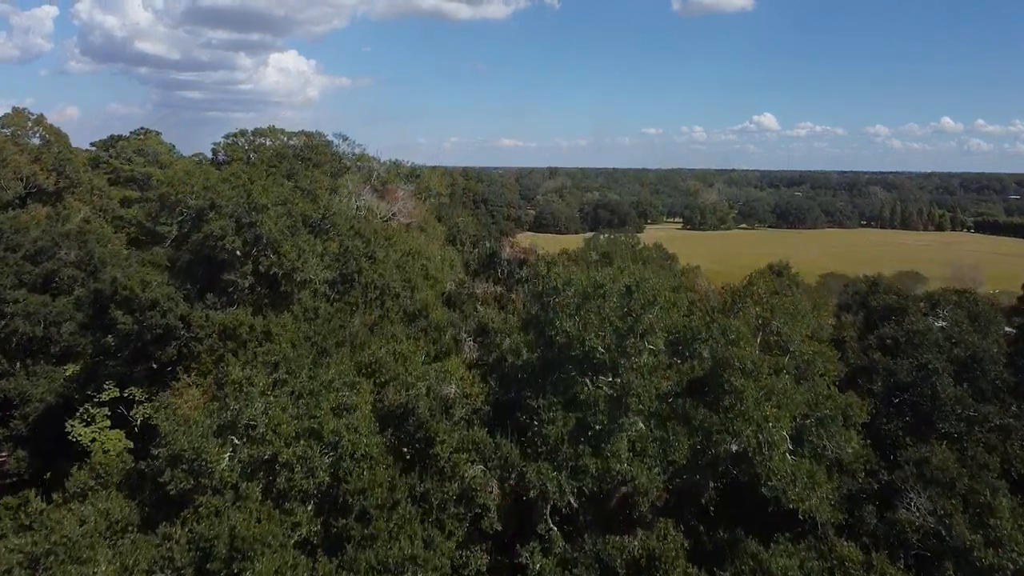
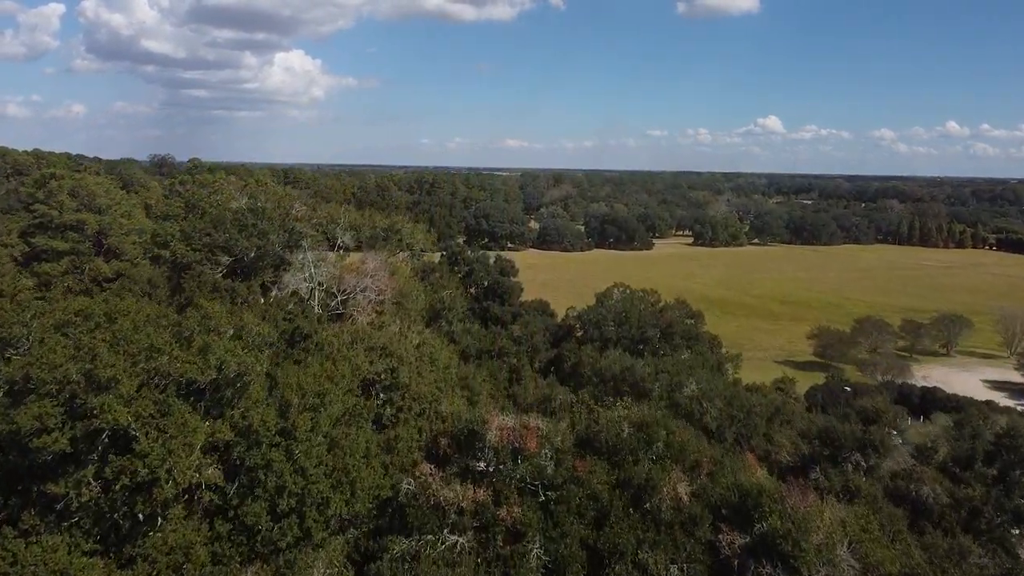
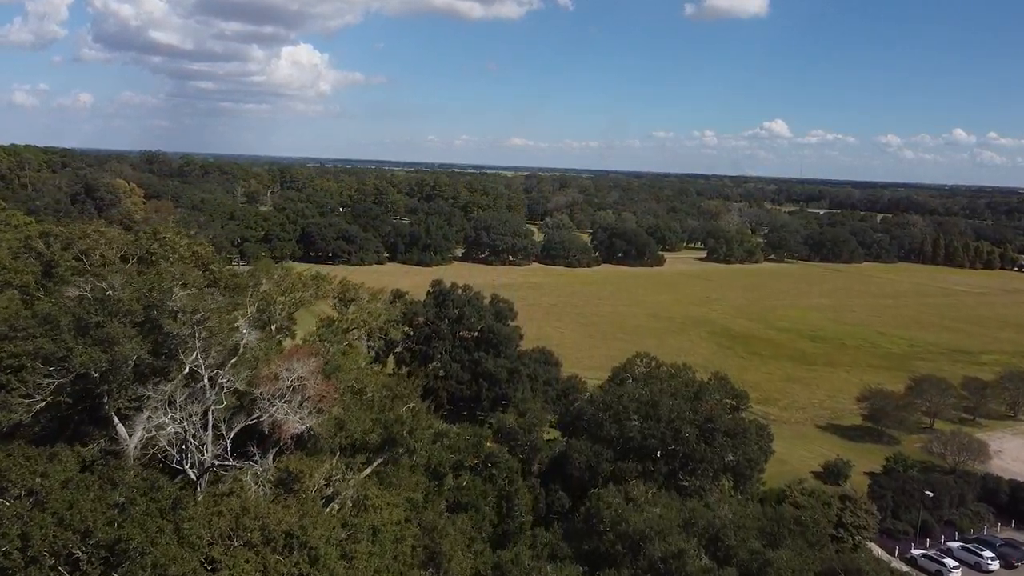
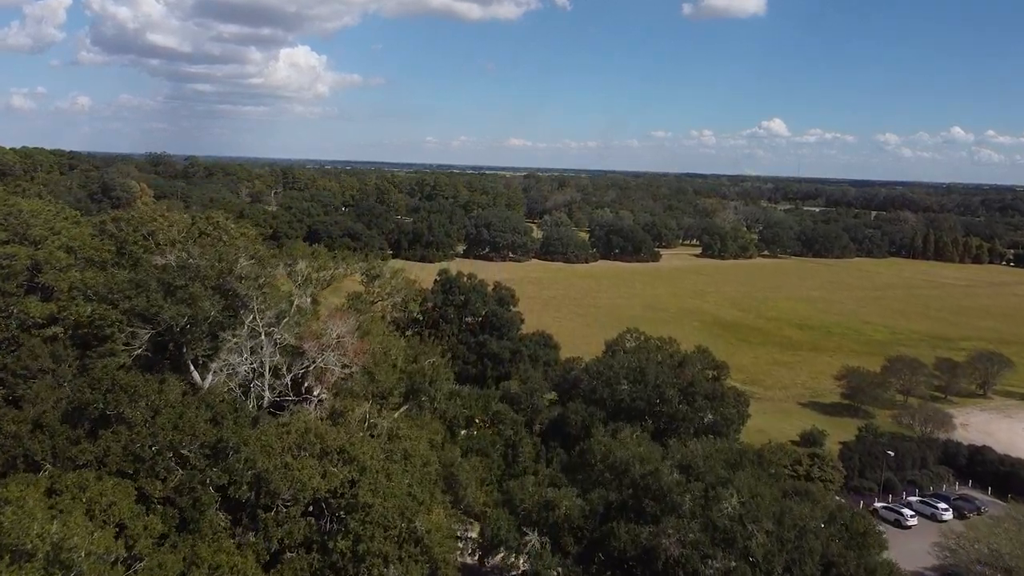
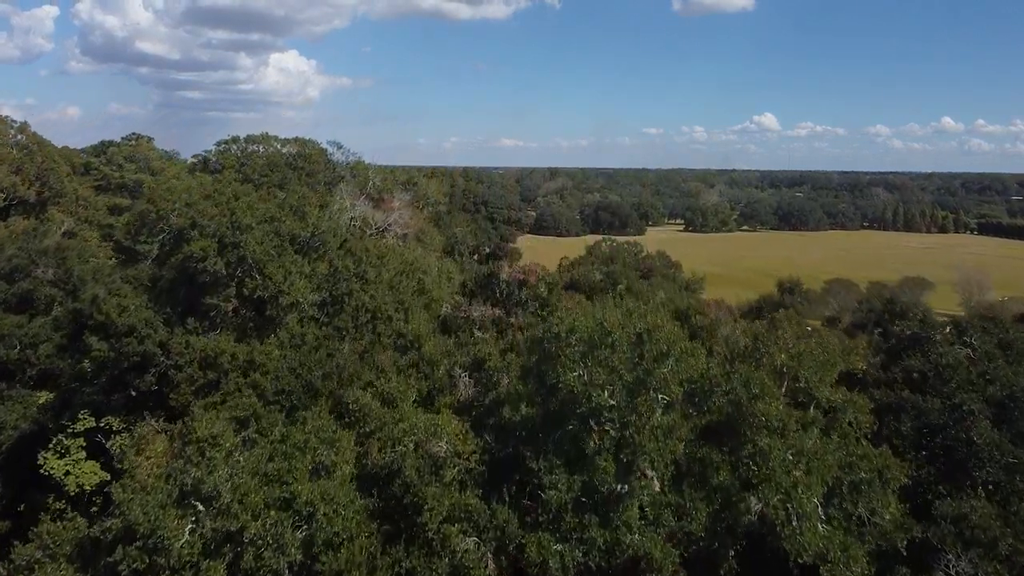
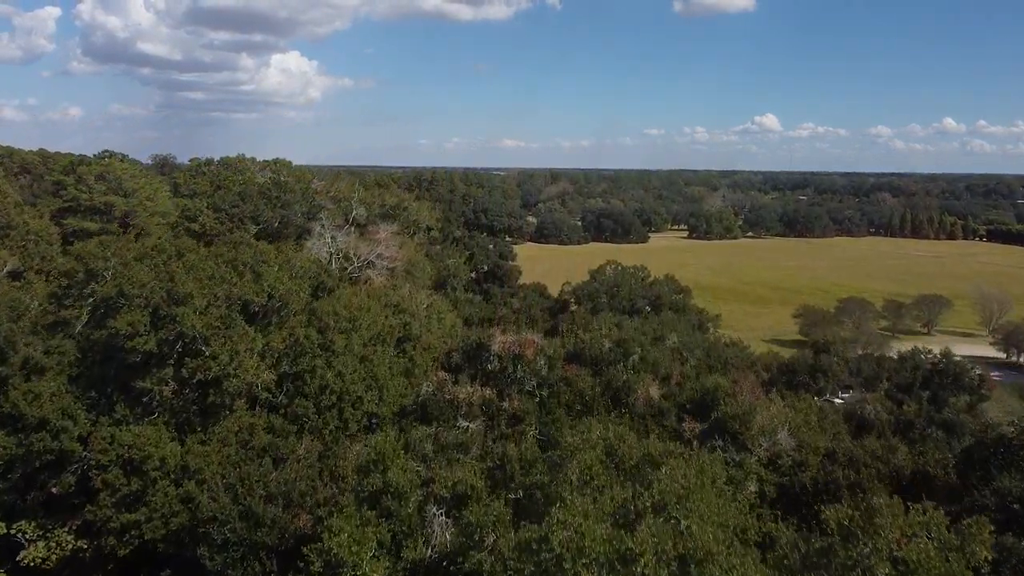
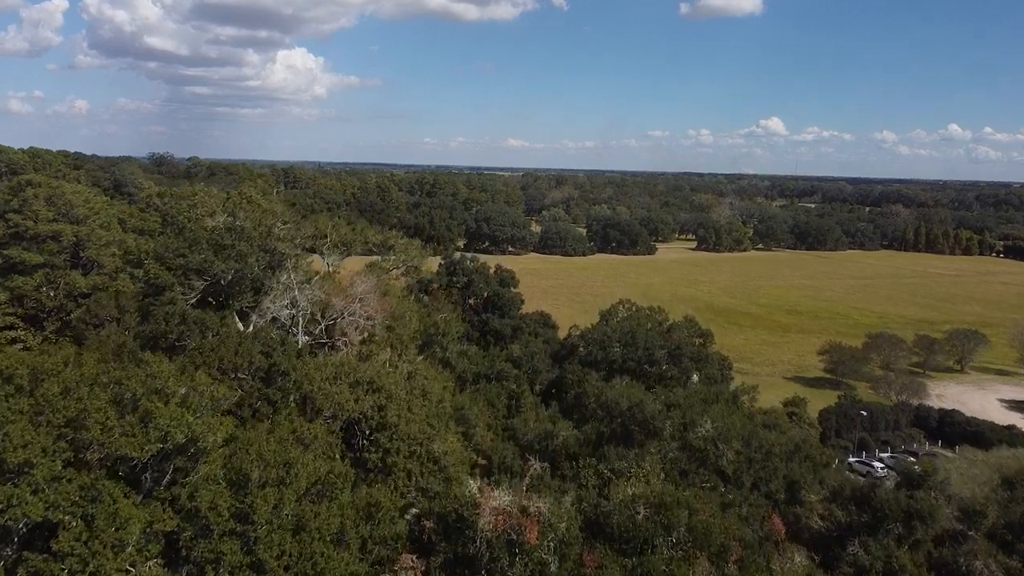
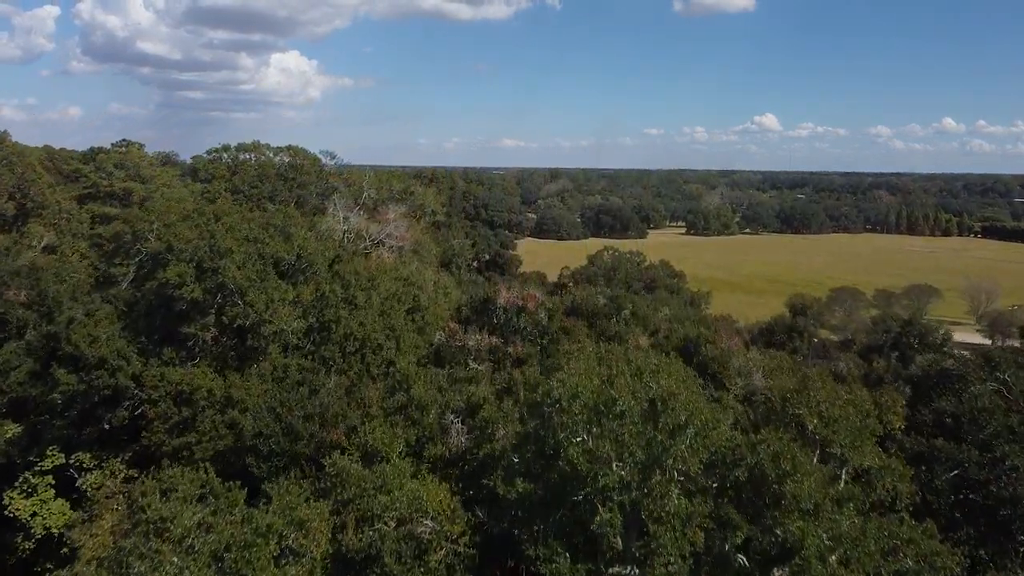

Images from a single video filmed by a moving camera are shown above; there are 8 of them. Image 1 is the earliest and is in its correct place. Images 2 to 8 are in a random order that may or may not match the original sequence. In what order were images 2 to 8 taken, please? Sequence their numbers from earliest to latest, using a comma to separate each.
5, 8, 6, 2, 7, 4, 3
